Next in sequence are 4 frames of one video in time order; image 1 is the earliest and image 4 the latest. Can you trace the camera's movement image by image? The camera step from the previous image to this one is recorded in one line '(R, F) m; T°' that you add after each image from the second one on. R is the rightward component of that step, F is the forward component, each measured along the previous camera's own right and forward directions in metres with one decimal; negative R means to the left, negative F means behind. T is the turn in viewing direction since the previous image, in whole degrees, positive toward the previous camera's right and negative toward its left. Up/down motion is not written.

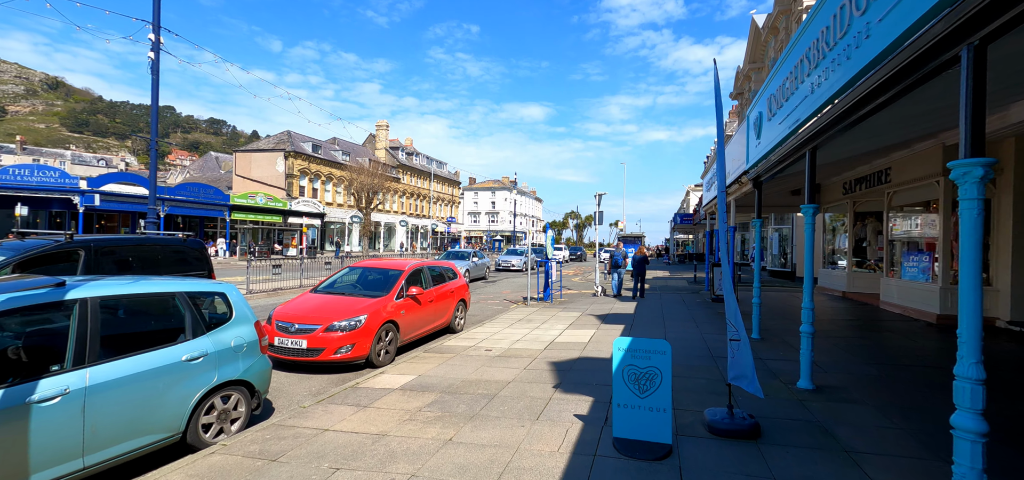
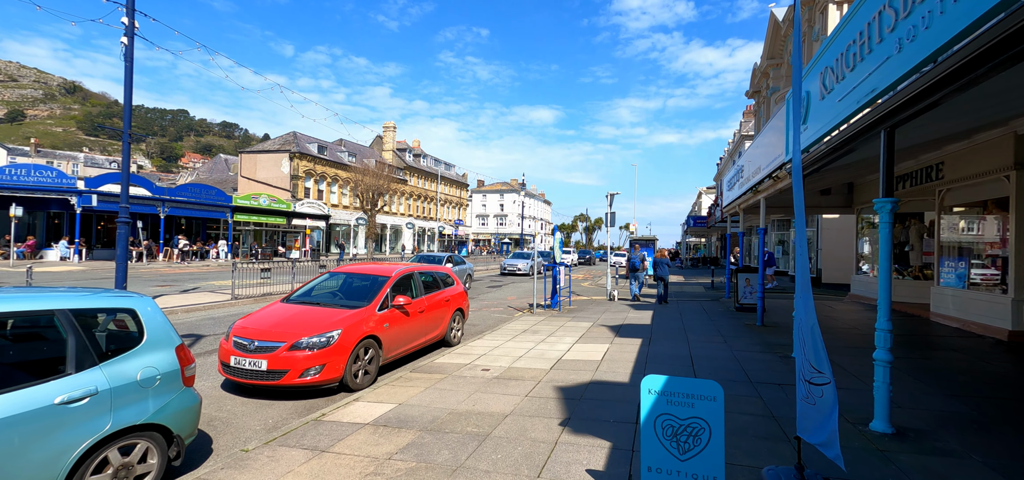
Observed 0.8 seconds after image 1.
(+0.1, +1.1) m; -1°
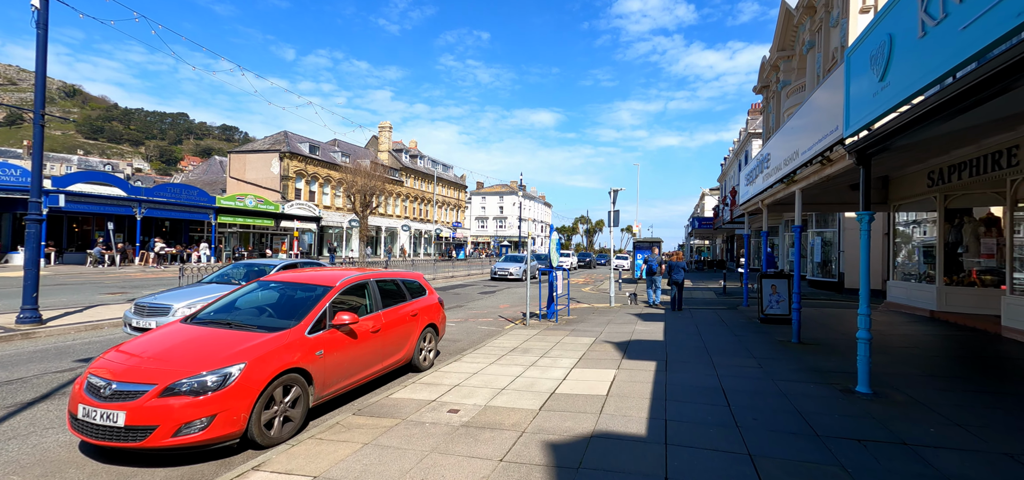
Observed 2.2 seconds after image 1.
(+0.3, +1.7) m; 0°
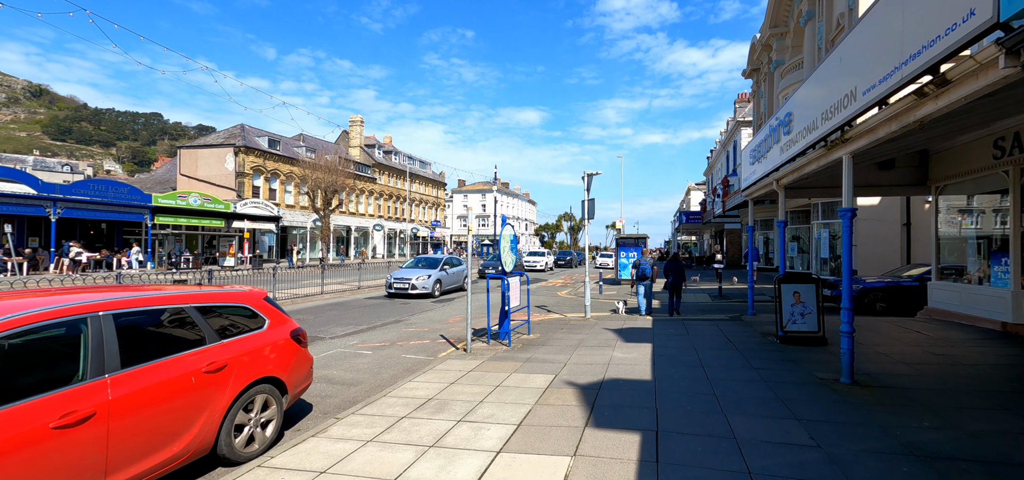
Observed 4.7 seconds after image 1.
(+0.9, +2.9) m; +1°
